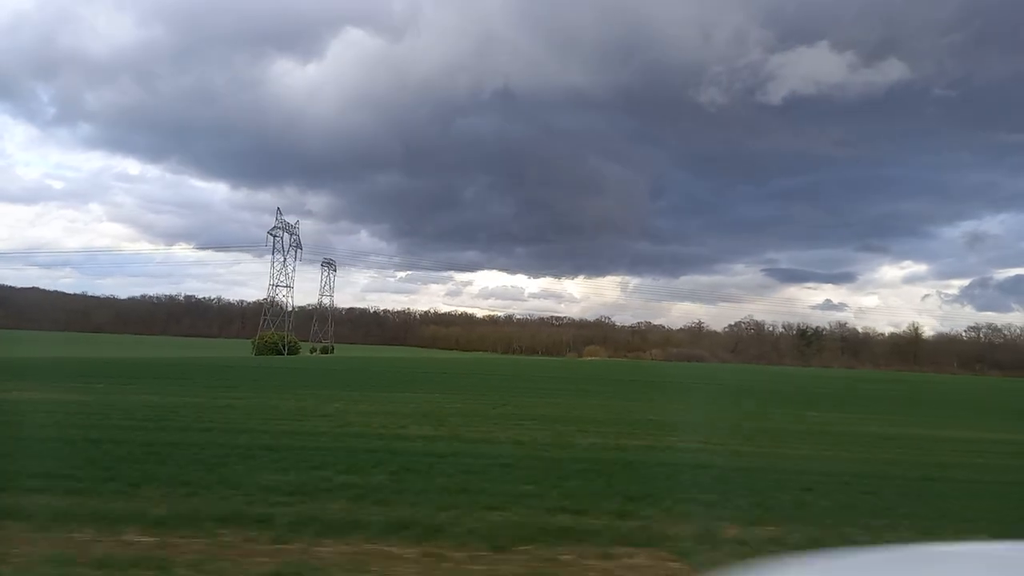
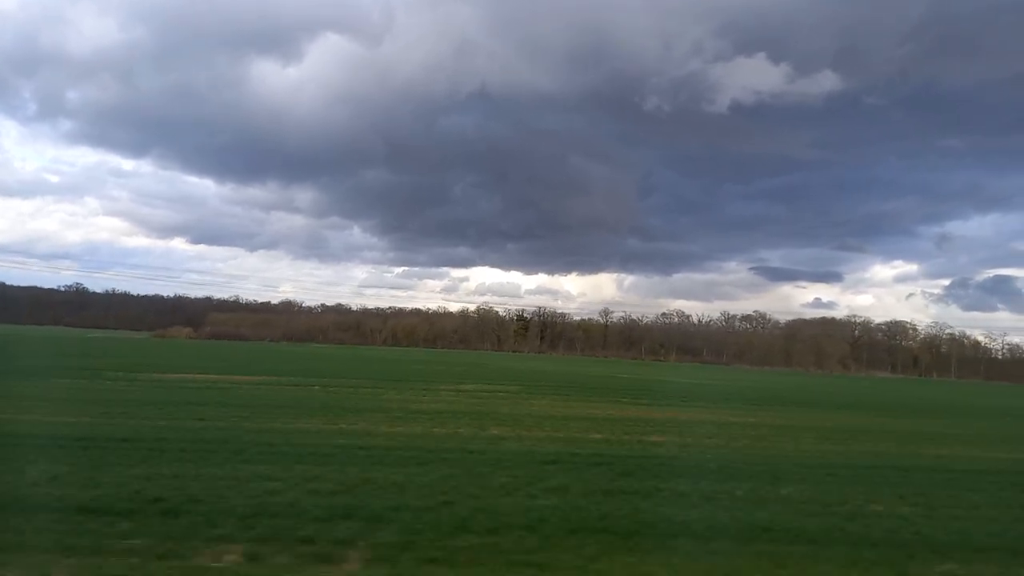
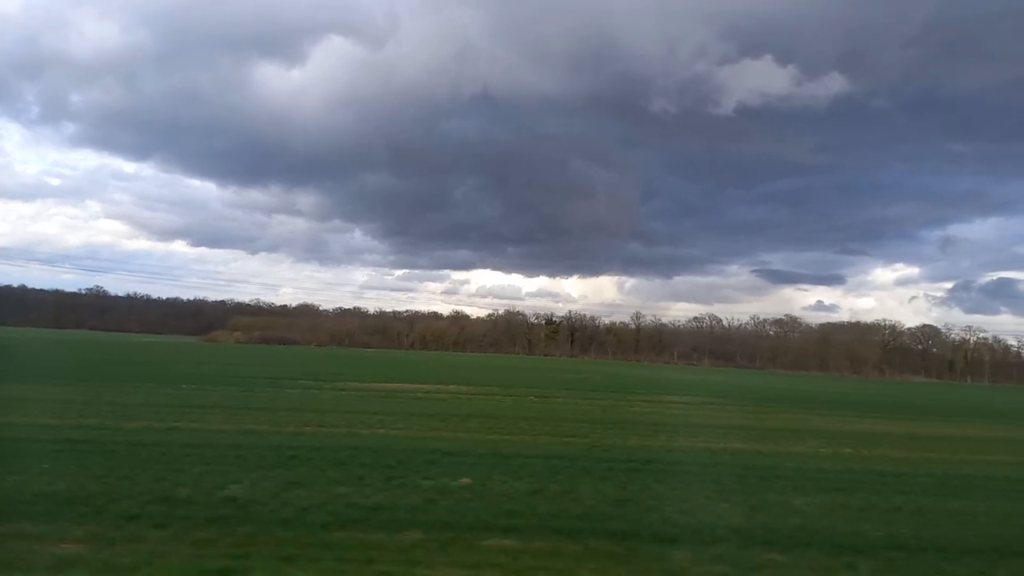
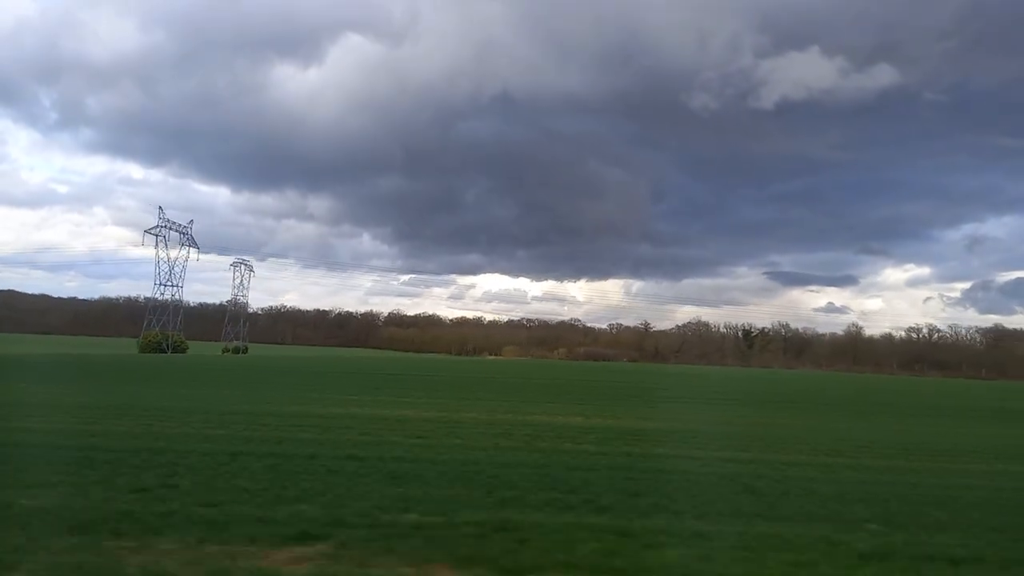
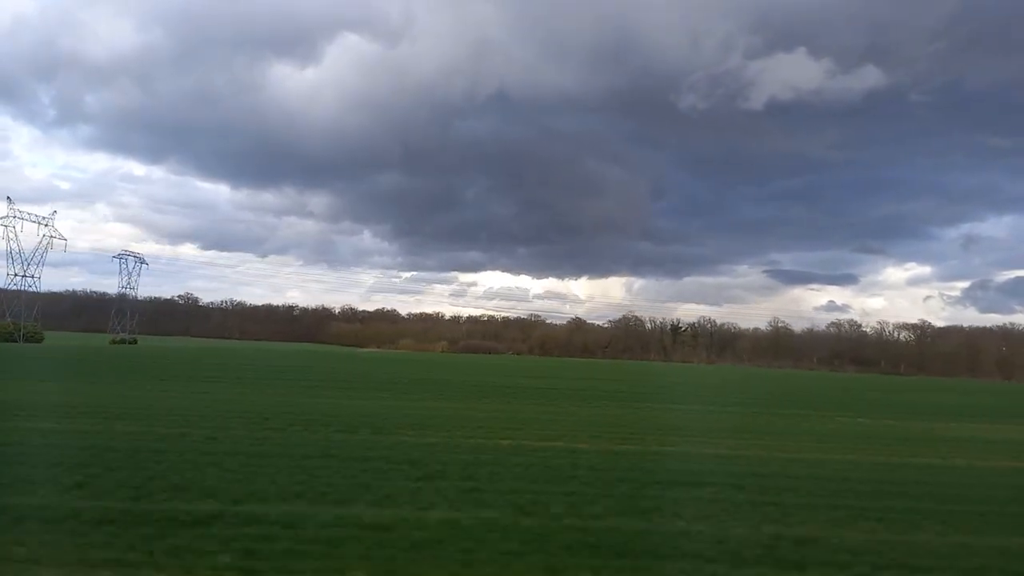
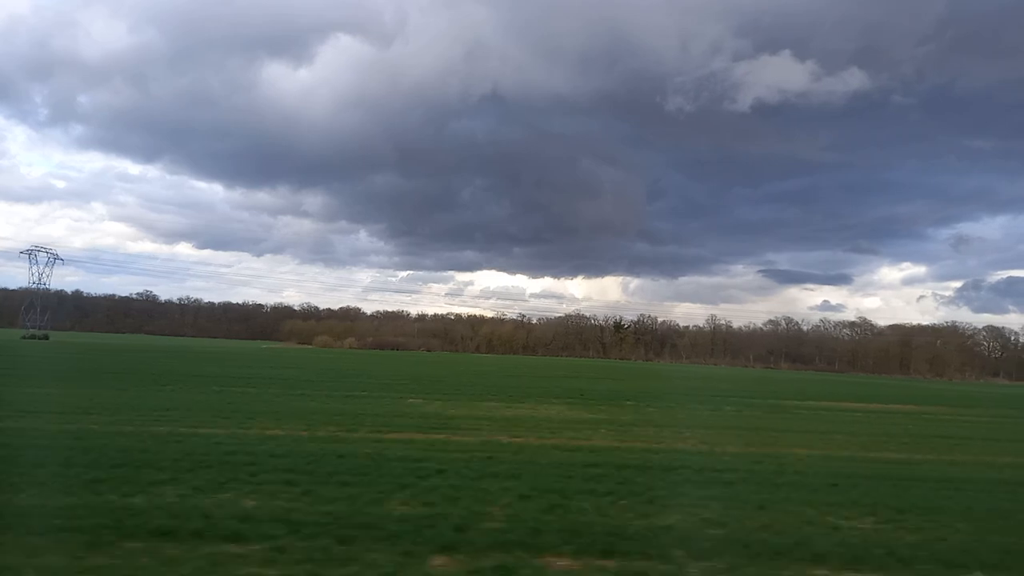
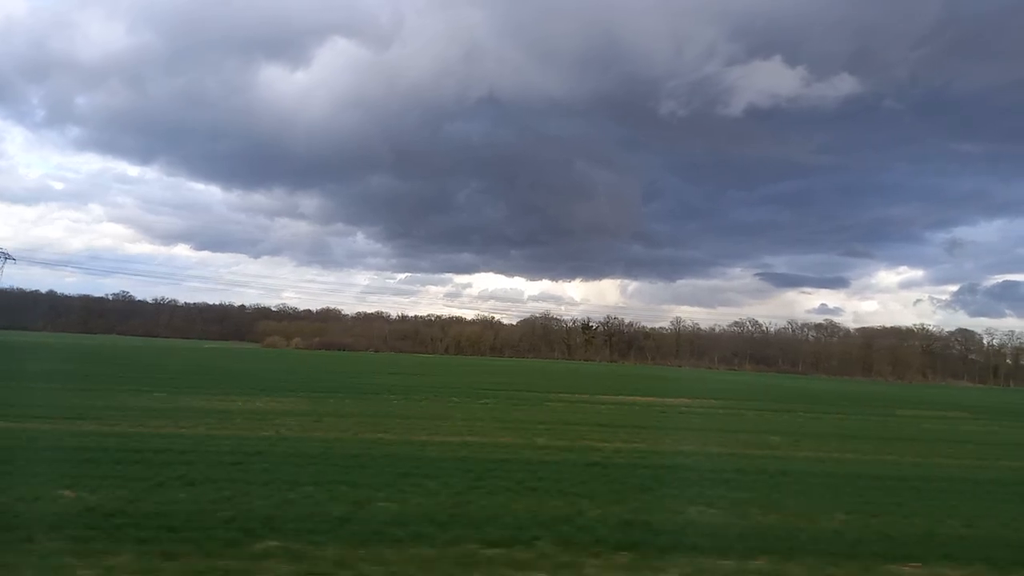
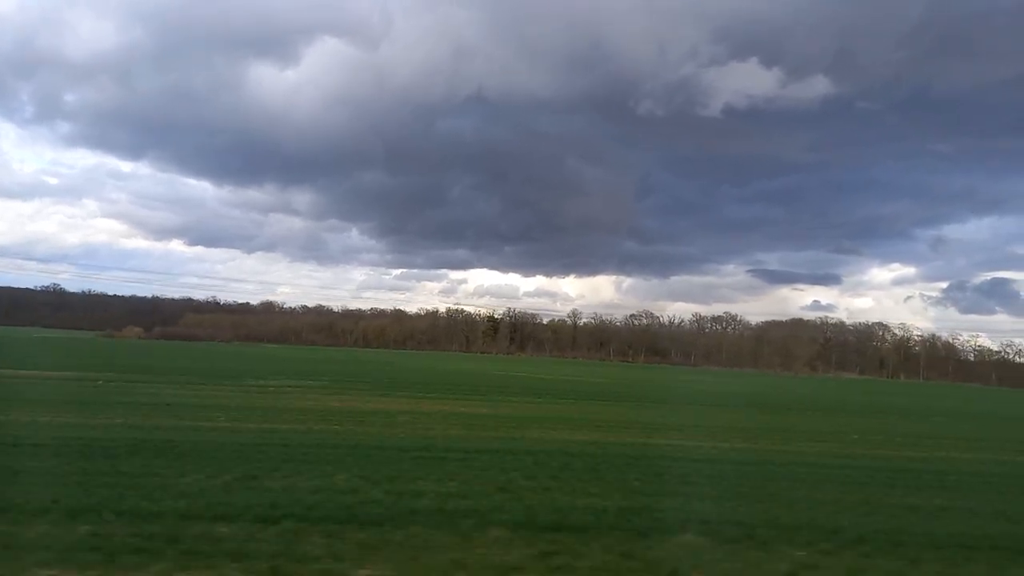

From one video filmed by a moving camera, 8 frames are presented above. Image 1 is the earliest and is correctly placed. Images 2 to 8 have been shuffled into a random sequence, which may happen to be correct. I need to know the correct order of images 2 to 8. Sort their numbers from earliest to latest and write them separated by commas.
4, 5, 6, 7, 3, 2, 8
